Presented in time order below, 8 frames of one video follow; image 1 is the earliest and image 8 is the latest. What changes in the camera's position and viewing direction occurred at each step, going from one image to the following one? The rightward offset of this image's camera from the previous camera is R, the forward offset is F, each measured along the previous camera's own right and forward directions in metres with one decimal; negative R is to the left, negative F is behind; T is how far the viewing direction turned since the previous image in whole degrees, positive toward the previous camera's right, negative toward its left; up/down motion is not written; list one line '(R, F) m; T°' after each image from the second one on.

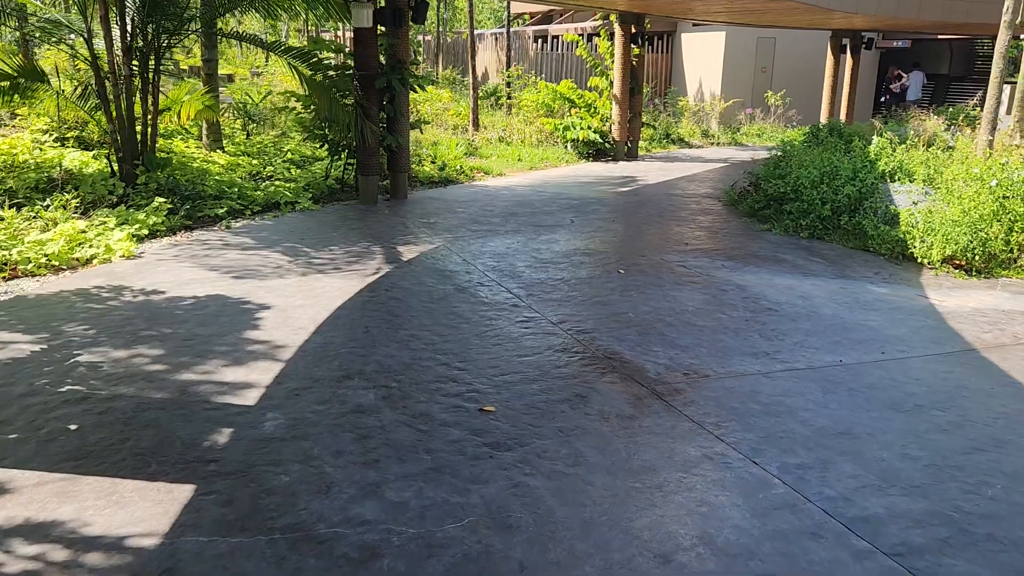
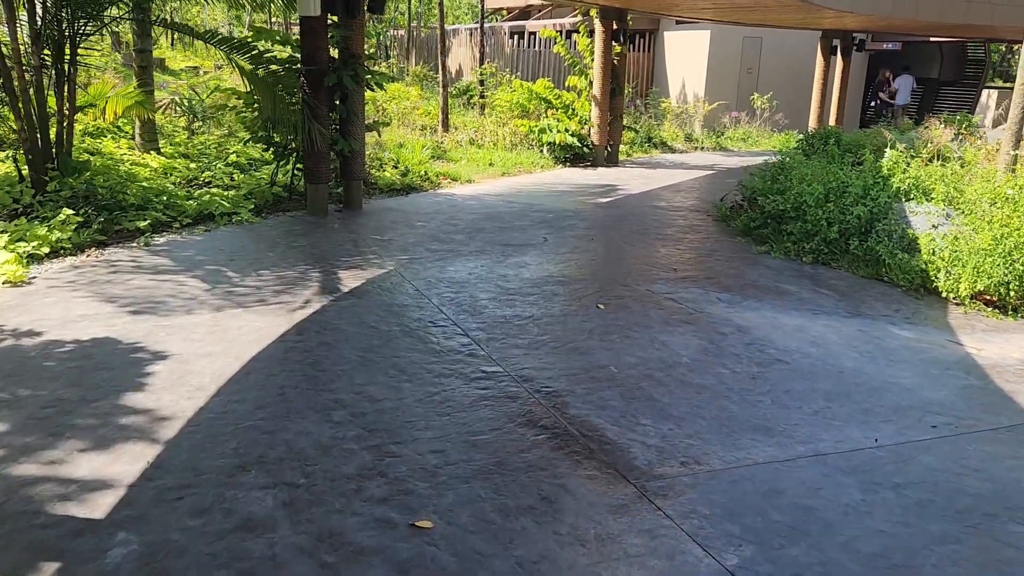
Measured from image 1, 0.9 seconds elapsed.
(+0.1, +0.8) m; +2°
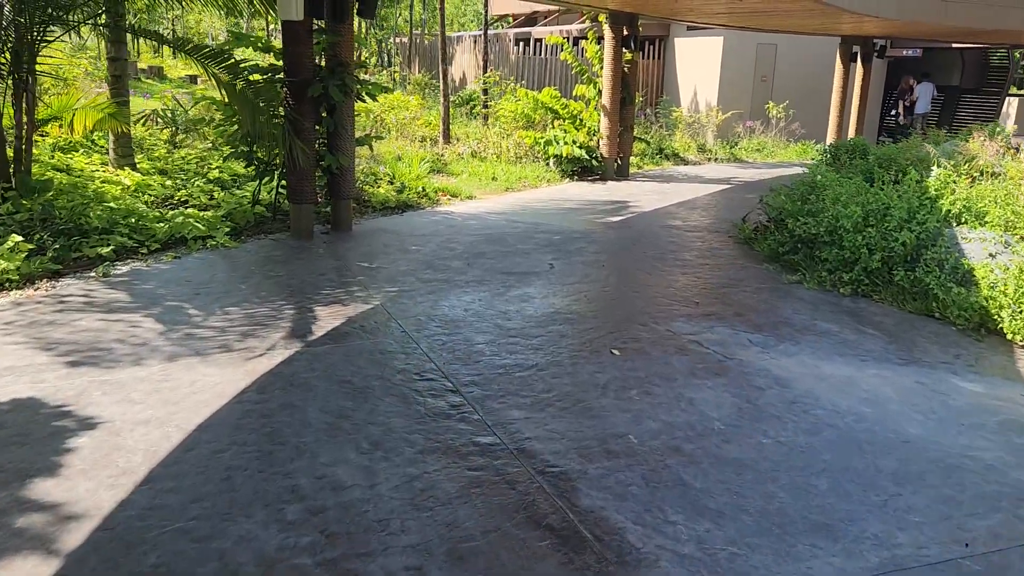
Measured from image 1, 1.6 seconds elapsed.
(0.0, +0.6) m; 0°
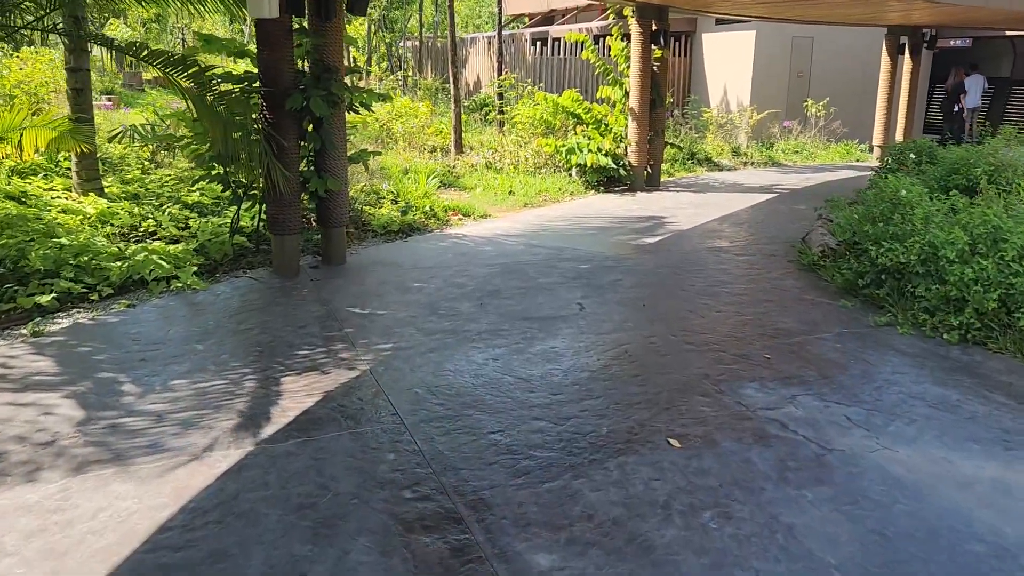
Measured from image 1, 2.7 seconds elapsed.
(0.0, +1.0) m; -1°
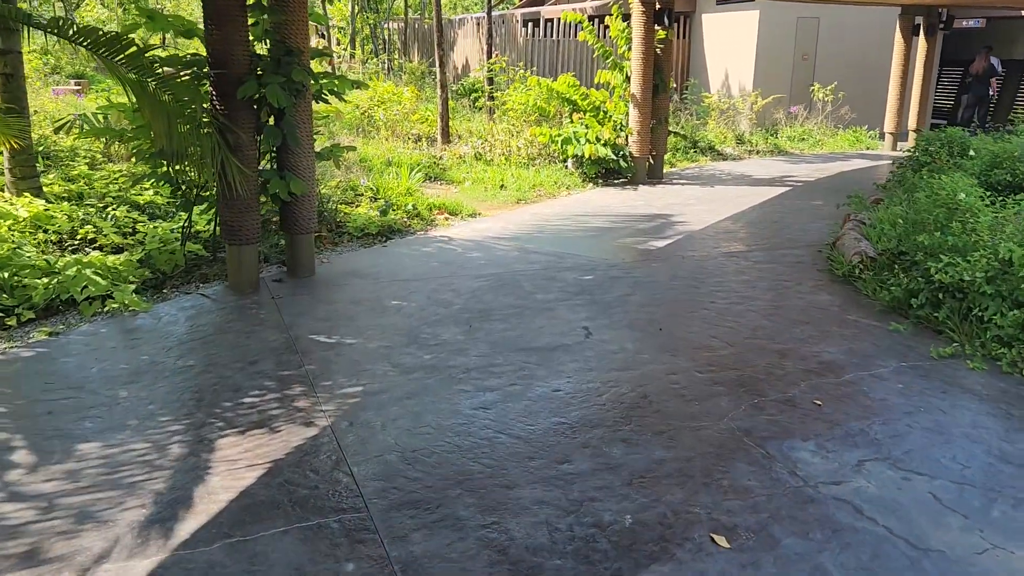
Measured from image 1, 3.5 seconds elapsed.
(0.0, +0.7) m; +1°
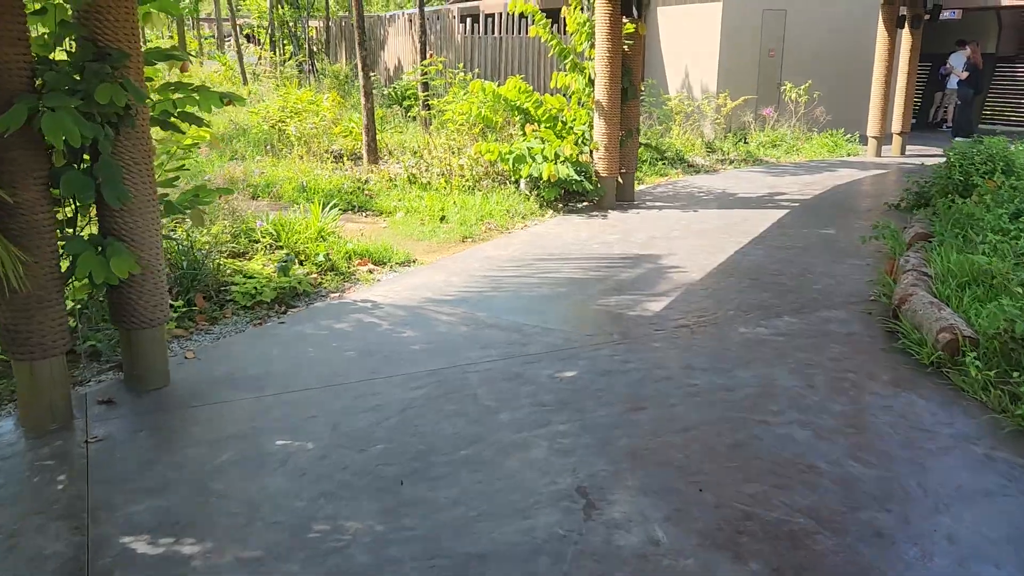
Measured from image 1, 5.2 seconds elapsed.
(0.0, +1.6) m; +4°
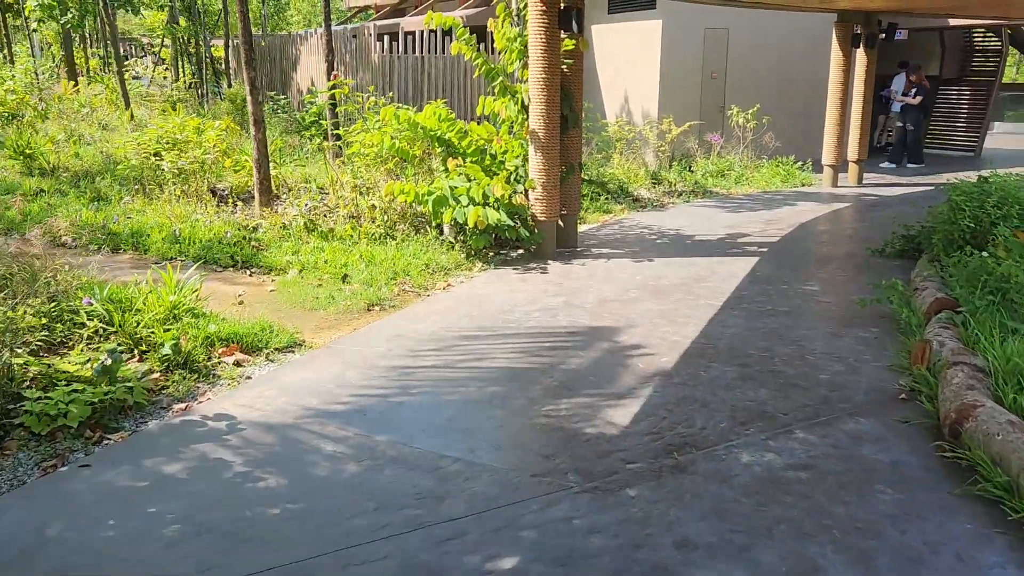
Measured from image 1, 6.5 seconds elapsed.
(+0.1, +1.2) m; +5°
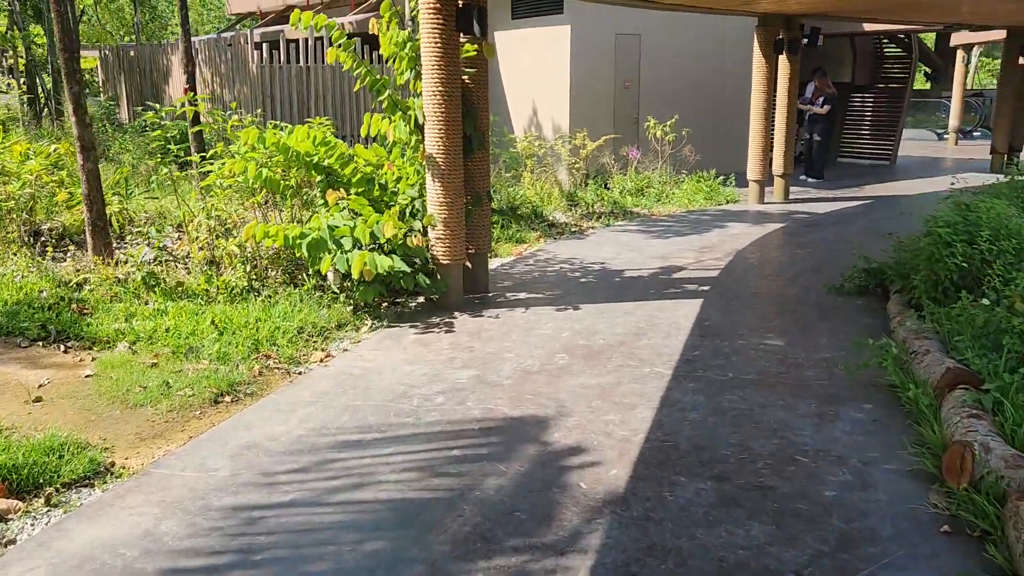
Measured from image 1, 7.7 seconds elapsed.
(+0.1, +1.1) m; +6°
